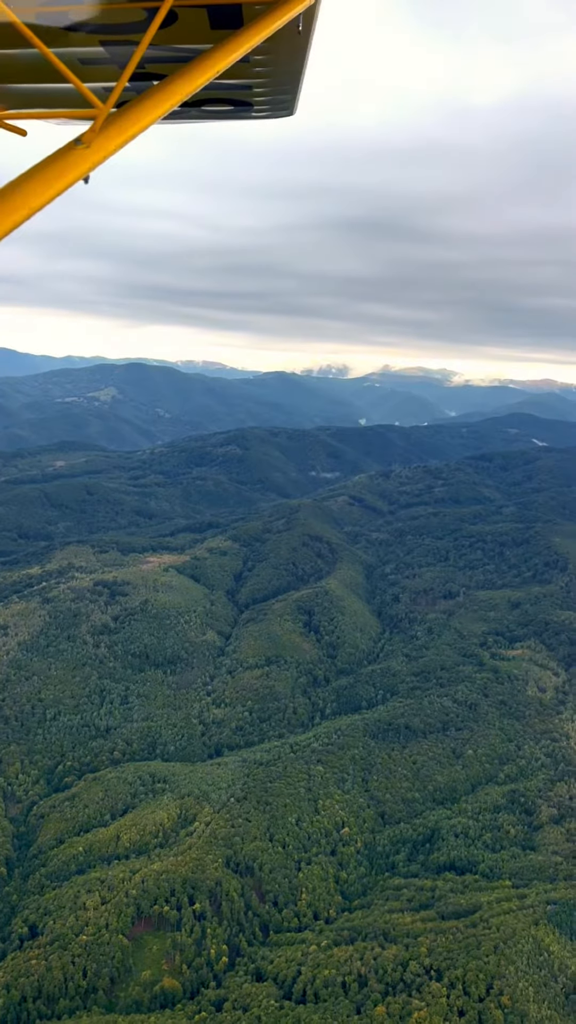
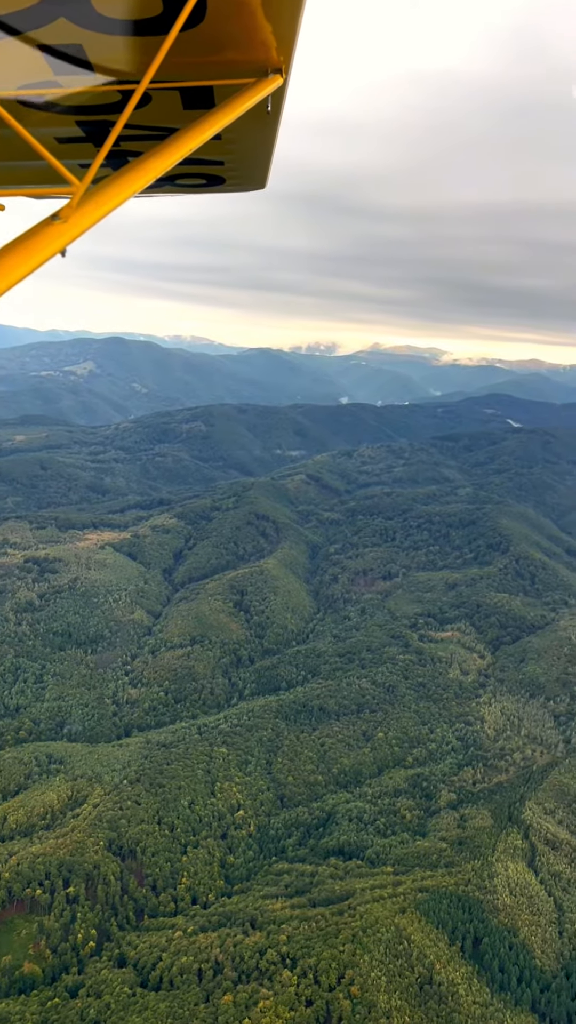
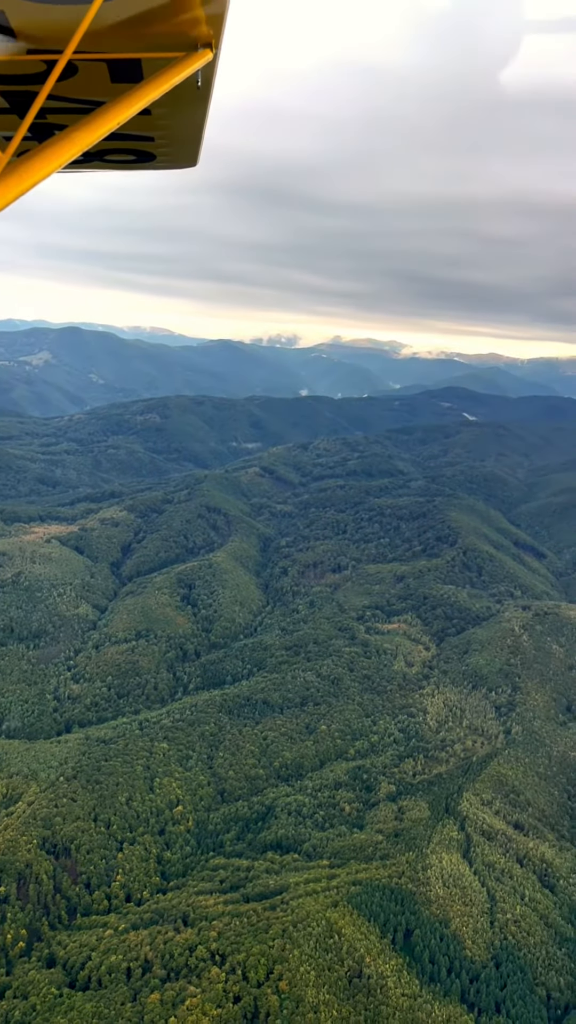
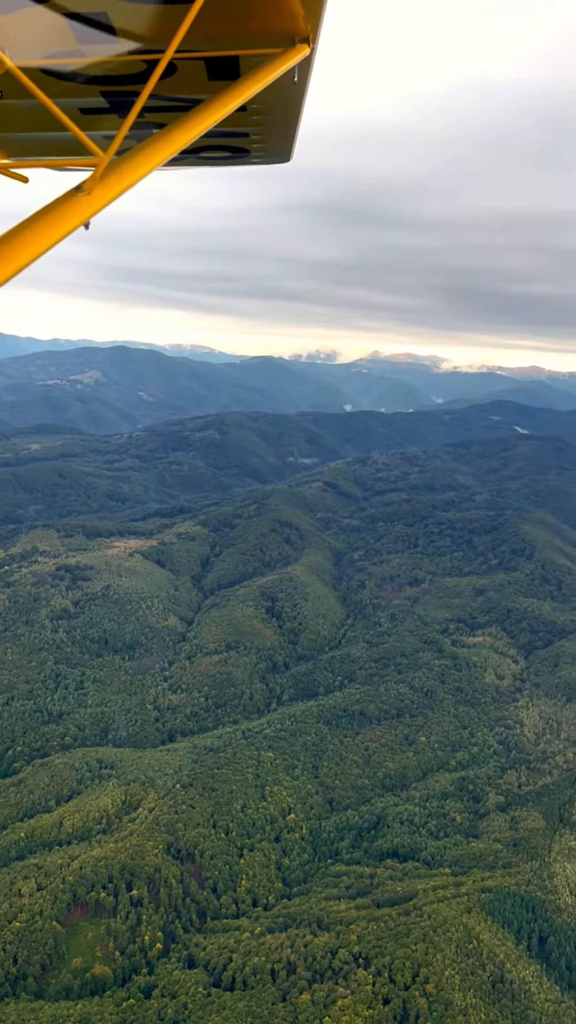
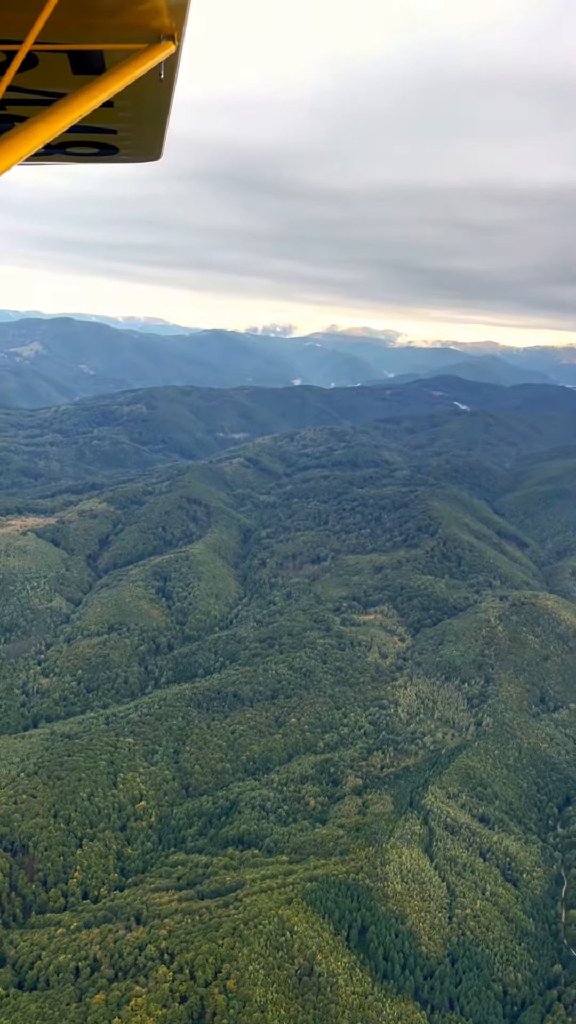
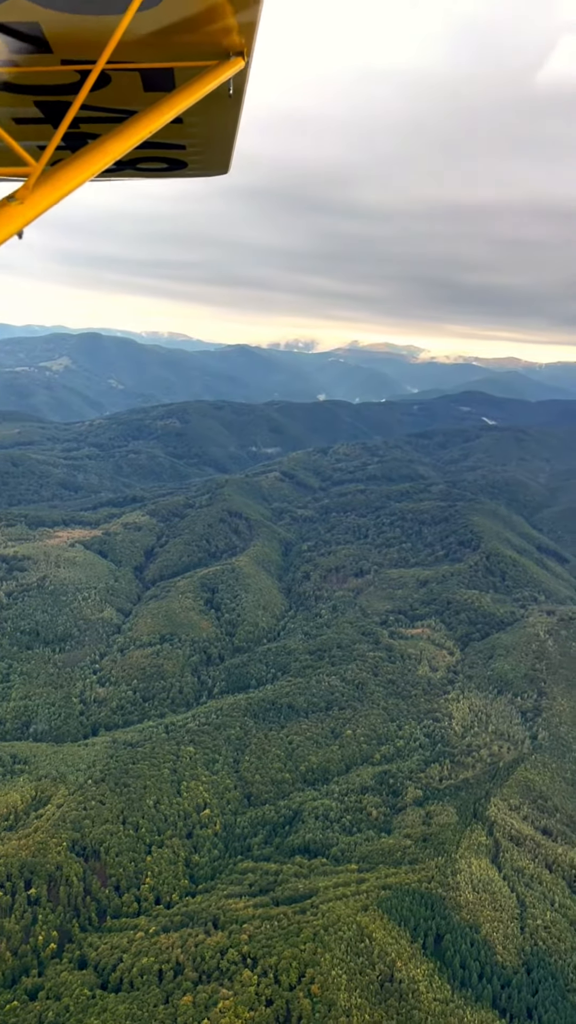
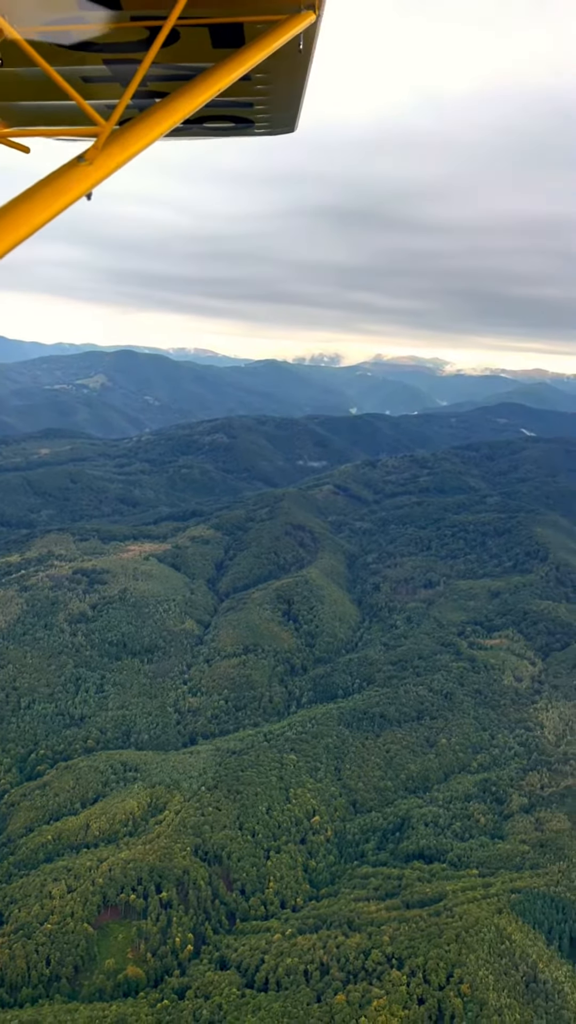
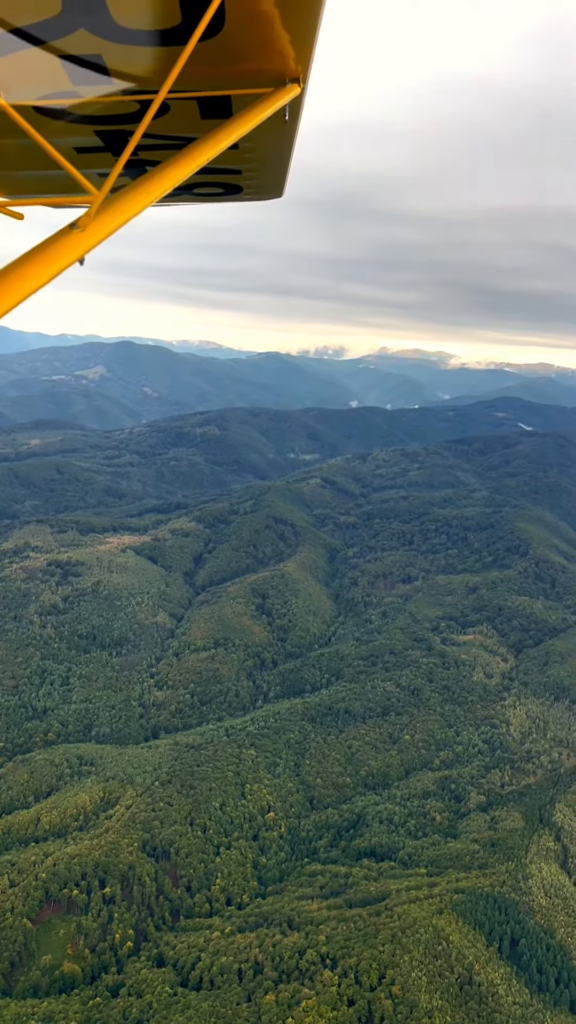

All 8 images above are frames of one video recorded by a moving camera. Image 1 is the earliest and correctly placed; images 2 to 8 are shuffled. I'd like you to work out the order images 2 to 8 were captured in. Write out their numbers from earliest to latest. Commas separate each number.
7, 4, 8, 2, 6, 3, 5
